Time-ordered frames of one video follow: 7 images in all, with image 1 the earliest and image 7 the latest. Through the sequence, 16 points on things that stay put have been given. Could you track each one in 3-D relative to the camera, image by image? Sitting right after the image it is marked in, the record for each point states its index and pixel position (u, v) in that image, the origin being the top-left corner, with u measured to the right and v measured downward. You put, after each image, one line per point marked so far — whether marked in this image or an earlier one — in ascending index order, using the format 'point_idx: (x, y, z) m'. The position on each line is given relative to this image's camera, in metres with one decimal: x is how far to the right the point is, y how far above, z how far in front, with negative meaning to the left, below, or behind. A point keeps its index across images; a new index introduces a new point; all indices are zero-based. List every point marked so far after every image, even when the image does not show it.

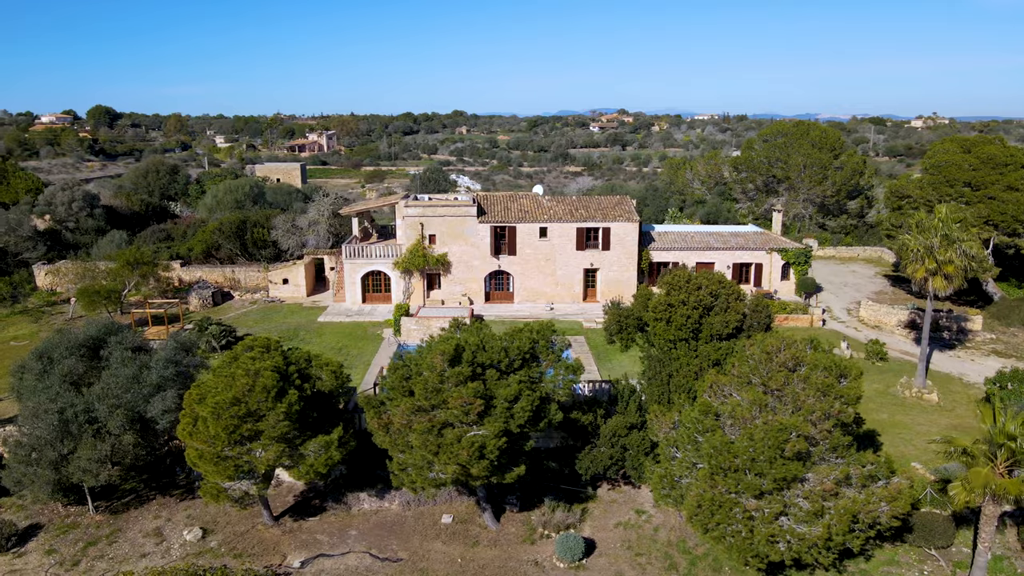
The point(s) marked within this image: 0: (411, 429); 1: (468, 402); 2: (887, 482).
0: (-2.2, -3.0, +15.7) m
1: (-0.9, -2.4, +15.5) m
2: (+7.4, -3.8, +14.7) m
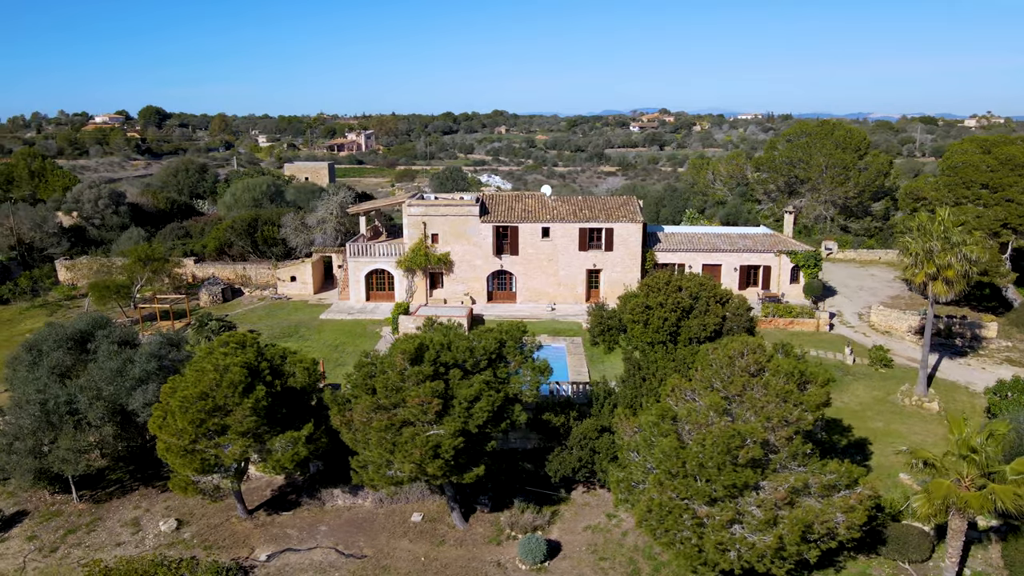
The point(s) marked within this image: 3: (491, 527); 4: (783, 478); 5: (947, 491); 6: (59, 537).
0: (-3.0, -2.9, +15.8) m
1: (-1.8, -2.4, +15.5) m
2: (+6.5, -3.9, +14.3) m
3: (-0.5, -5.8, +18.1) m
4: (+5.1, -3.5, +13.9) m
5: (+7.8, -3.6, +13.3) m
6: (-10.9, -6.0, +18.0) m
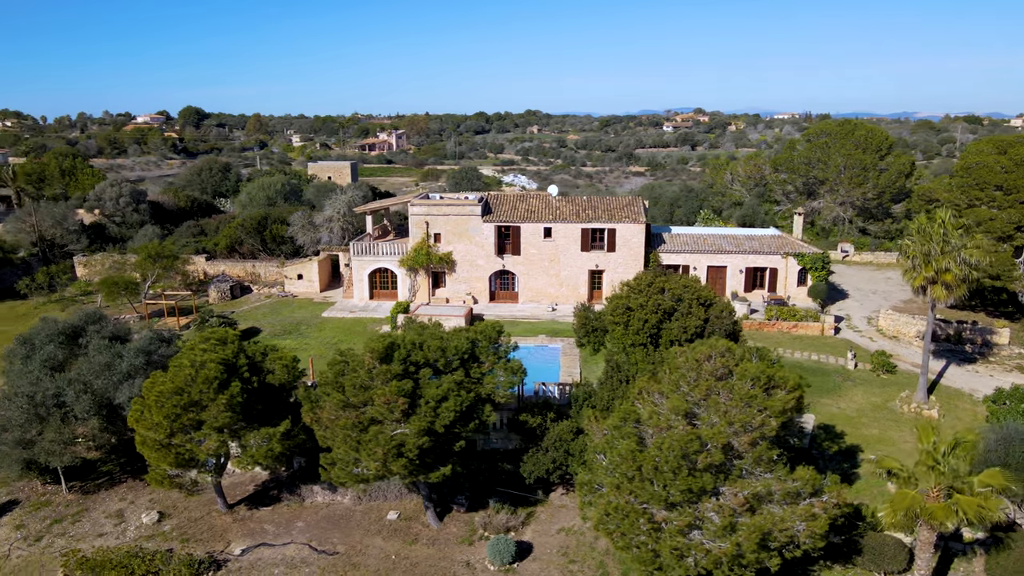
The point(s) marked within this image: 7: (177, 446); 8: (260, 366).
0: (-3.8, -2.9, +15.9) m
1: (-2.5, -2.3, +15.6) m
2: (+5.7, -4.0, +14.0) m
3: (-1.1, -5.8, +18.1) m
4: (+4.2, -3.6, +13.7) m
5: (+6.9, -3.7, +12.9) m
6: (-11.6, -5.9, +18.5) m
7: (-7.6, -3.6, +16.9) m
8: (-6.2, -1.9, +18.5) m
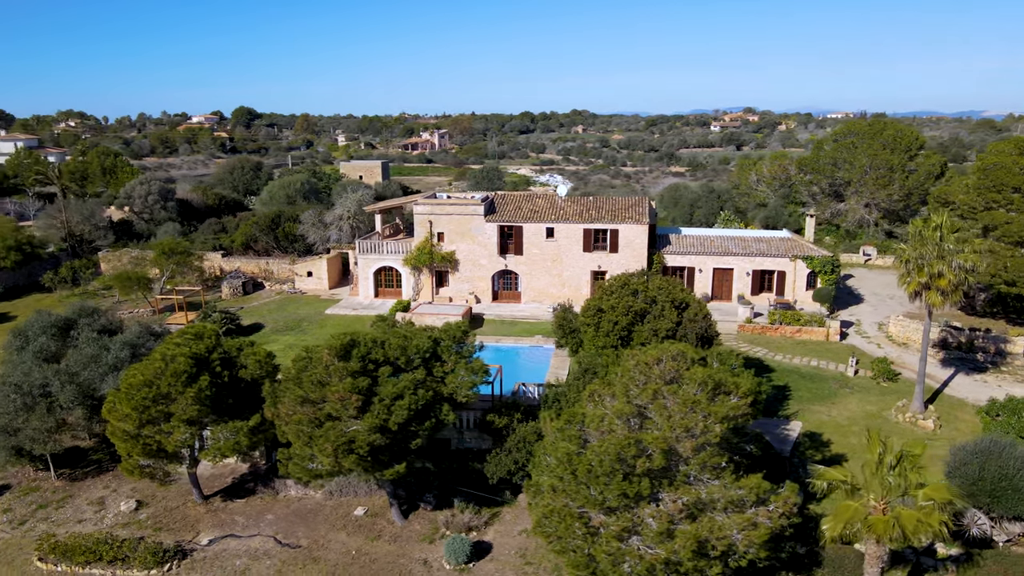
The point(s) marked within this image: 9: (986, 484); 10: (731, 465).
0: (-4.7, -2.8, +16.2) m
1: (-3.5, -2.3, +15.8) m
2: (+4.5, -4.0, +13.6) m
3: (-2.0, -5.8, +18.2) m
4: (+3.1, -3.6, +13.4) m
5: (+5.7, -3.8, +12.5) m
6: (-12.4, -5.8, +19.2) m
7: (-8.6, -3.5, +17.4) m
8: (-7.0, -1.8, +18.9) m
9: (+10.2, -4.2, +16.1) m
10: (+4.2, -3.4, +14.4) m
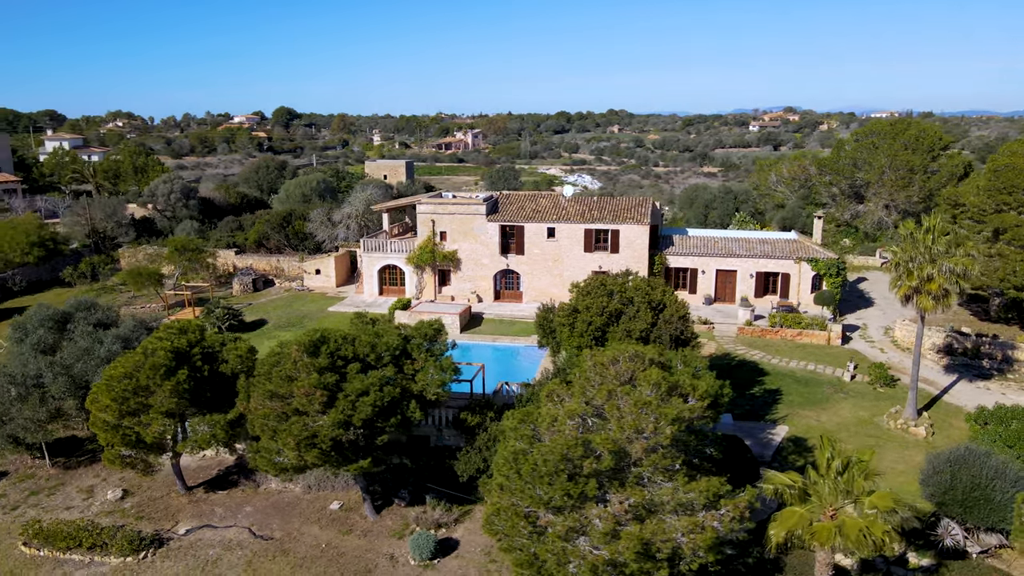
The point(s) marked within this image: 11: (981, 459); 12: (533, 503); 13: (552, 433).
0: (-5.5, -2.8, +16.5) m
1: (-4.4, -2.2, +16.0) m
2: (+3.6, -4.1, +13.5) m
3: (-2.8, -5.7, +18.4) m
4: (+2.1, -3.7, +13.4) m
5: (+4.7, -3.8, +12.3) m
6: (-13.1, -5.6, +19.9) m
7: (-9.3, -3.4, +17.9) m
8: (-7.7, -1.7, +19.3) m
9: (+9.4, -4.3, +15.7) m
10: (+3.3, -3.4, +14.3) m
11: (+10.0, -3.6, +15.9) m
12: (+0.4, -3.9, +13.4) m
13: (+0.8, -2.7, +14.0) m
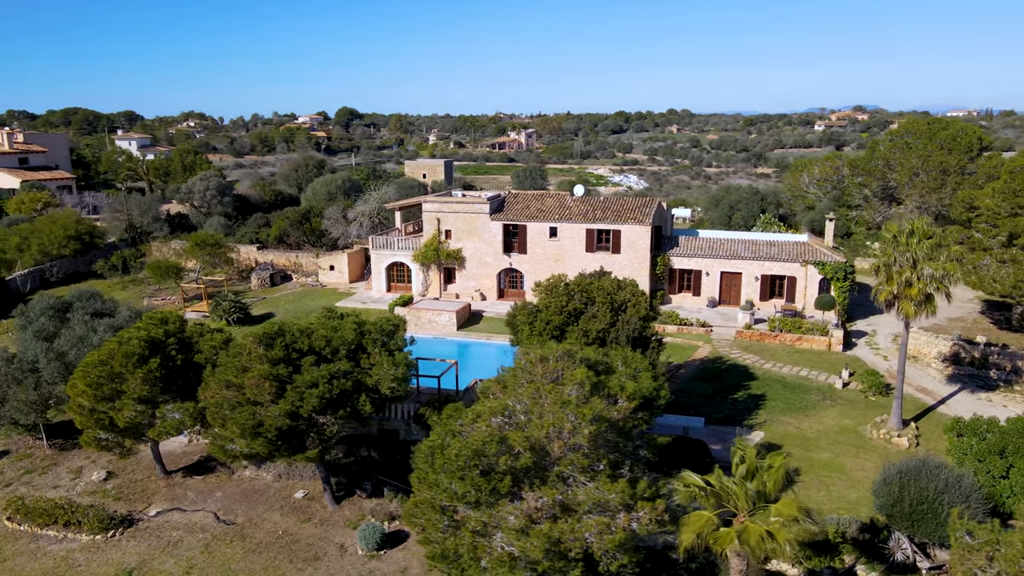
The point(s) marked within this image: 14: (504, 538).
0: (-6.8, -2.6, +17.1) m
1: (-5.6, -2.1, +16.6) m
2: (+2.1, -4.1, +13.4) m
3: (-3.9, -5.6, +18.8) m
4: (+0.6, -3.6, +13.4) m
5: (+3.1, -3.9, +12.1) m
6: (-14.1, -5.3, +21.2) m
7: (-10.4, -3.1, +18.9) m
8: (-8.7, -1.6, +20.1) m
9: (+8.0, -4.4, +15.1) m
10: (+1.9, -3.4, +14.2) m
11: (+8.6, -3.8, +15.3) m
12: (-1.1, -3.8, +13.6) m
13: (-0.7, -2.7, +14.2) m
14: (-0.2, -4.4, +13.3) m
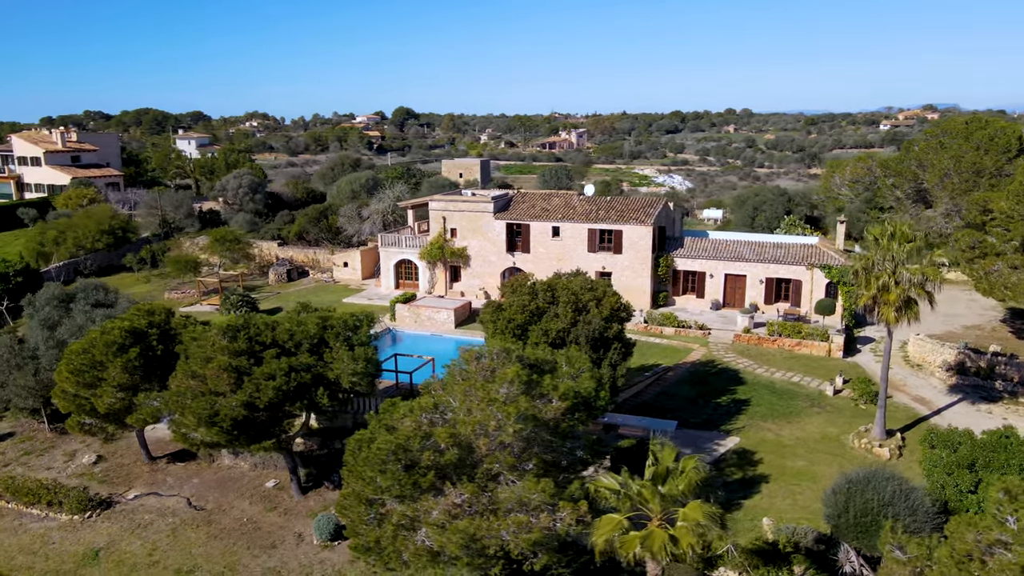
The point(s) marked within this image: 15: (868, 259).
0: (-7.8, -2.5, +17.8) m
1: (-6.7, -2.0, +17.1) m
2: (+0.6, -4.1, +13.4) m
3: (-4.9, -5.5, +19.2) m
4: (-0.8, -3.6, +13.5) m
5: (+1.6, -3.9, +12.0) m
6: (-14.9, -5.0, +22.3) m
7: (-11.3, -2.9, +19.8) m
8: (-9.5, -1.4, +20.9) m
9: (+6.7, -4.5, +14.6) m
10: (+0.5, -3.4, +14.2) m
11: (+7.4, -3.9, +14.8) m
12: (-2.5, -3.7, +13.8) m
13: (-2.0, -2.6, +14.4) m
14: (-1.6, -4.4, +13.4) m
15: (+9.3, +0.7, +19.3) m
